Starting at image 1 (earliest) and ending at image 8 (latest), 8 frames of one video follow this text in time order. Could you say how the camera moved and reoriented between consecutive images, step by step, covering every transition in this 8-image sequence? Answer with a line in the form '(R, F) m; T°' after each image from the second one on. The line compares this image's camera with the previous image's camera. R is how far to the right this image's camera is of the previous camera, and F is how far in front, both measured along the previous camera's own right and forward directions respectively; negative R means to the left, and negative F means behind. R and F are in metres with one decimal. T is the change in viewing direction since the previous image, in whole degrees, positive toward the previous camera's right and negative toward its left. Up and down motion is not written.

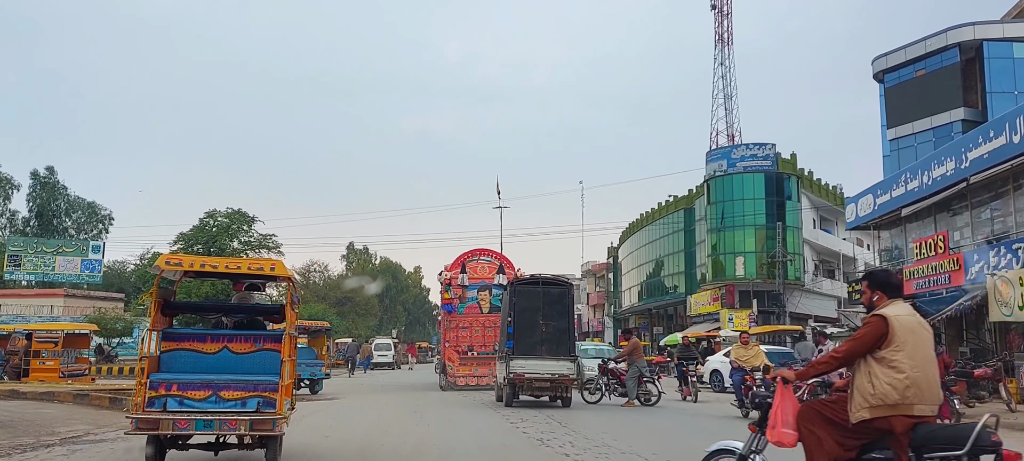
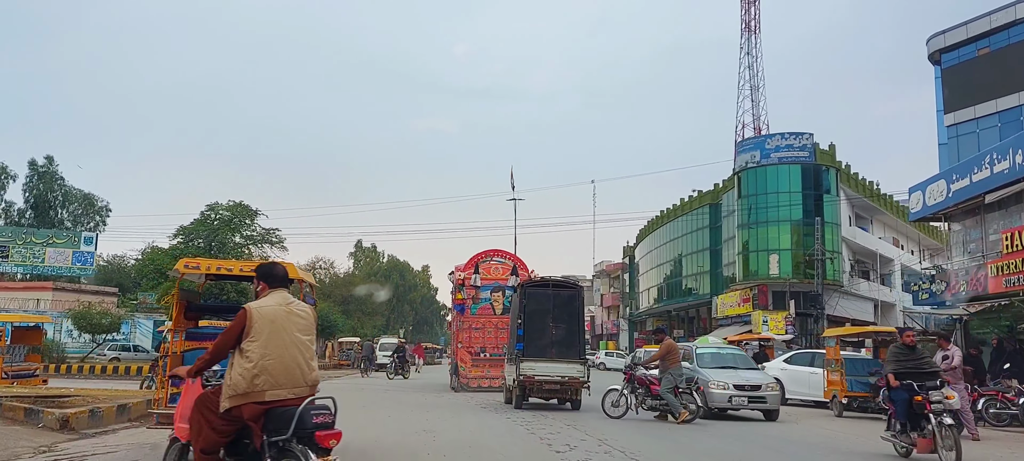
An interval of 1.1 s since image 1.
(-0.4, +3.0) m; -1°
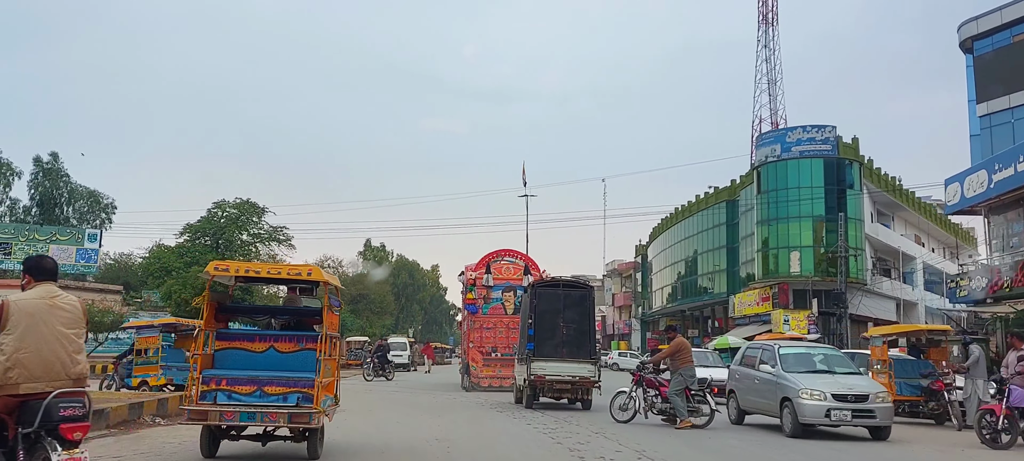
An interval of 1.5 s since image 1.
(-0.2, +1.2) m; -1°
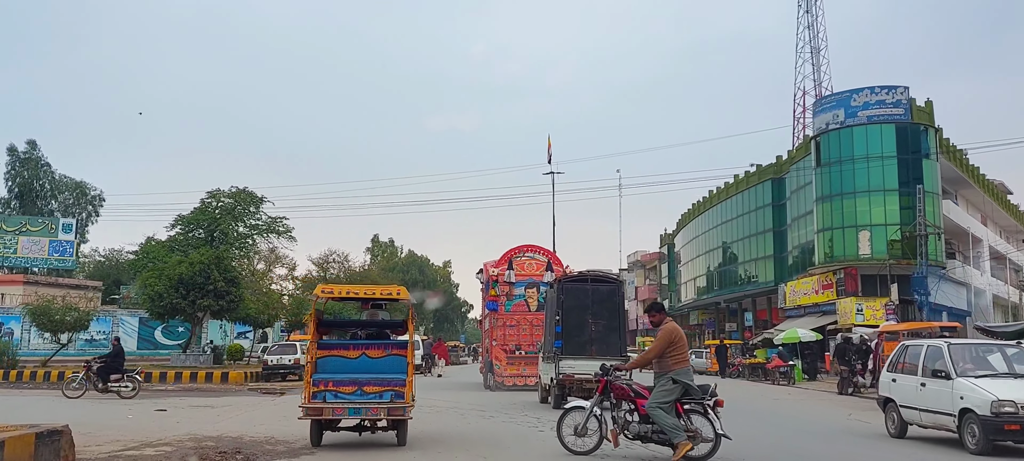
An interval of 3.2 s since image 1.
(-0.8, +5.1) m; -1°
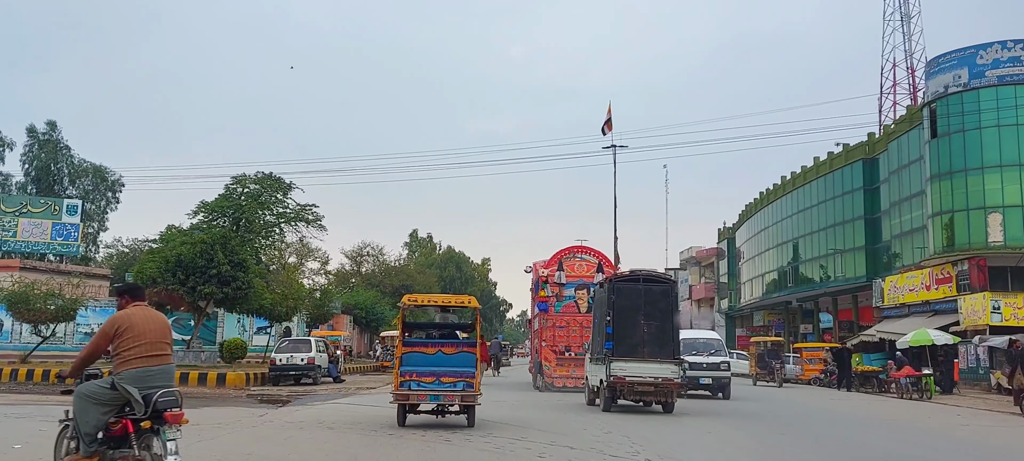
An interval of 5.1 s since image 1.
(-0.7, +5.1) m; -3°
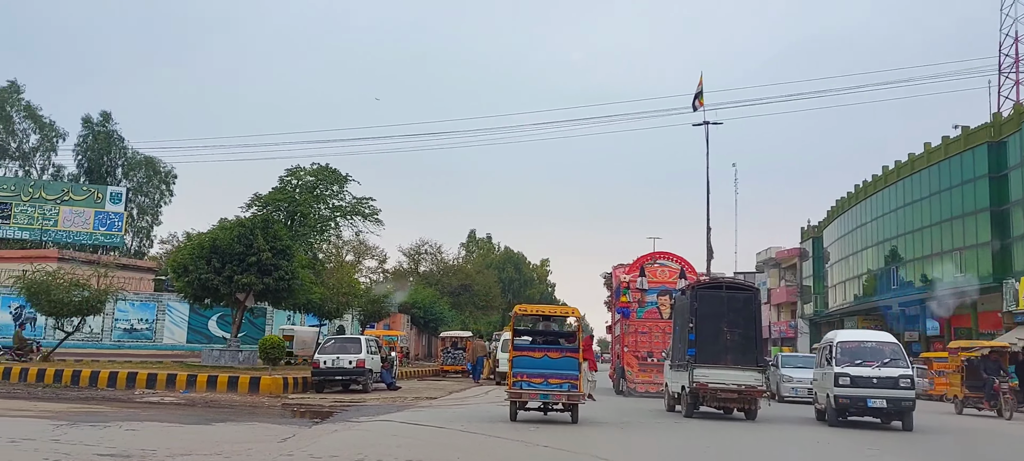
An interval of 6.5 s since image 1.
(-0.7, +3.7) m; -4°
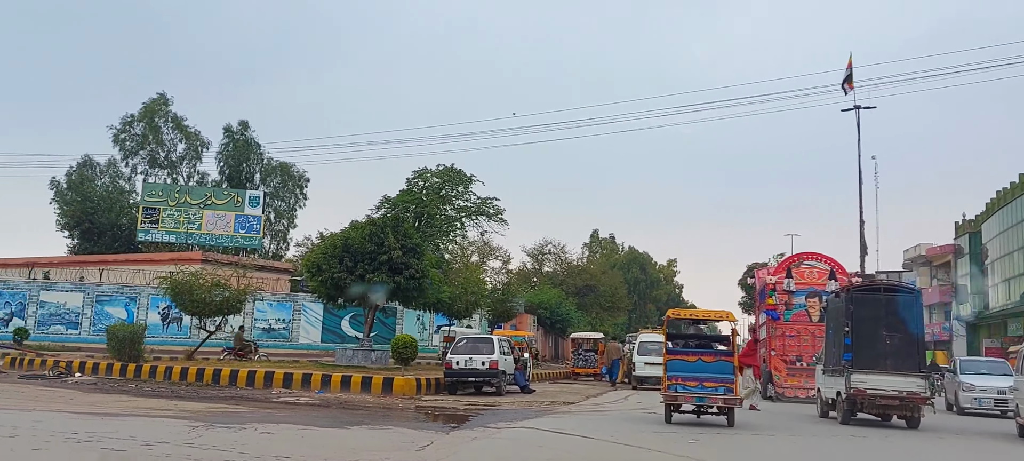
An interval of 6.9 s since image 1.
(-0.4, +1.0) m; -9°
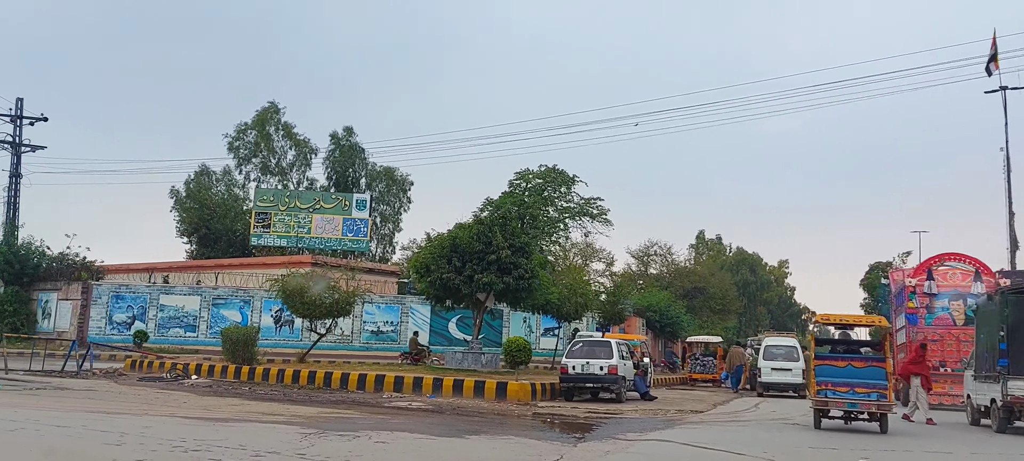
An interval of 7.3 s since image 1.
(-0.4, +1.0) m; -7°
